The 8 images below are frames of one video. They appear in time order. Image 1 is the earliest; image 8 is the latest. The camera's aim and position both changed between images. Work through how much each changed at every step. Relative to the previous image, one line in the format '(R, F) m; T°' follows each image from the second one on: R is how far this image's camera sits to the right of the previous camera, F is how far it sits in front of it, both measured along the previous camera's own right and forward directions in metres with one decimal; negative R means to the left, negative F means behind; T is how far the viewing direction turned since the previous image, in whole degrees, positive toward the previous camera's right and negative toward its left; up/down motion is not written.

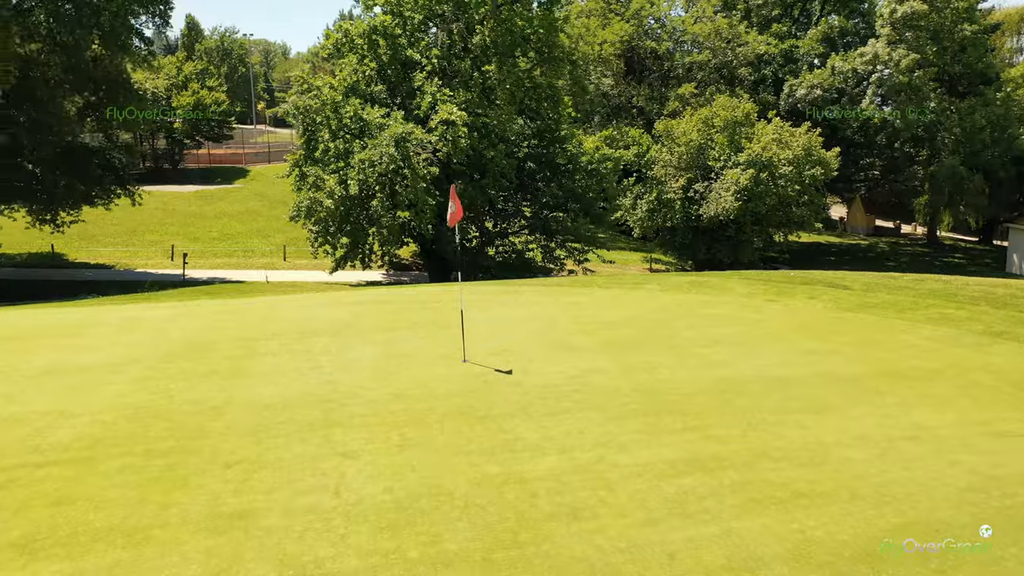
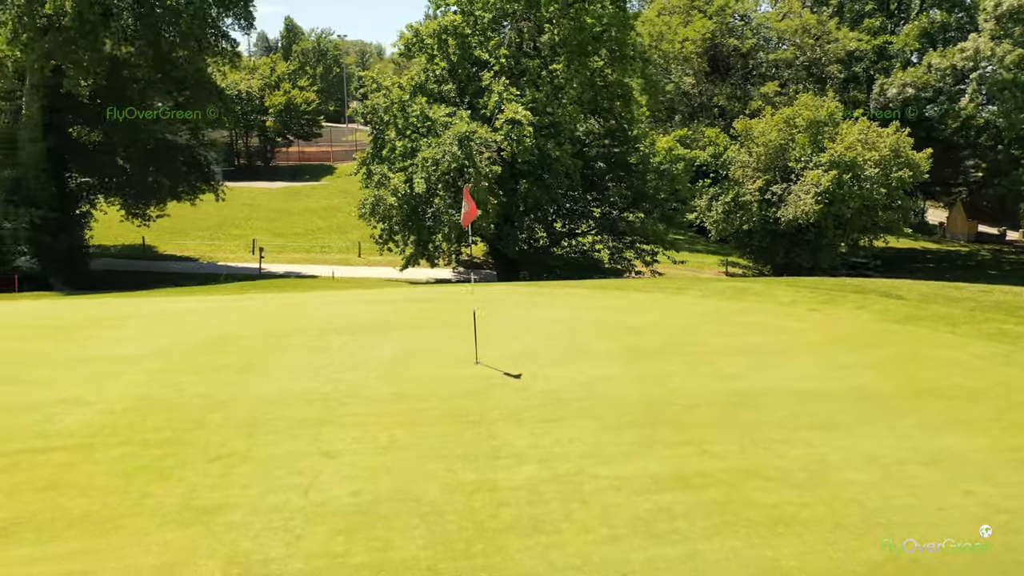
(+1.0, +0.2) m; -6°
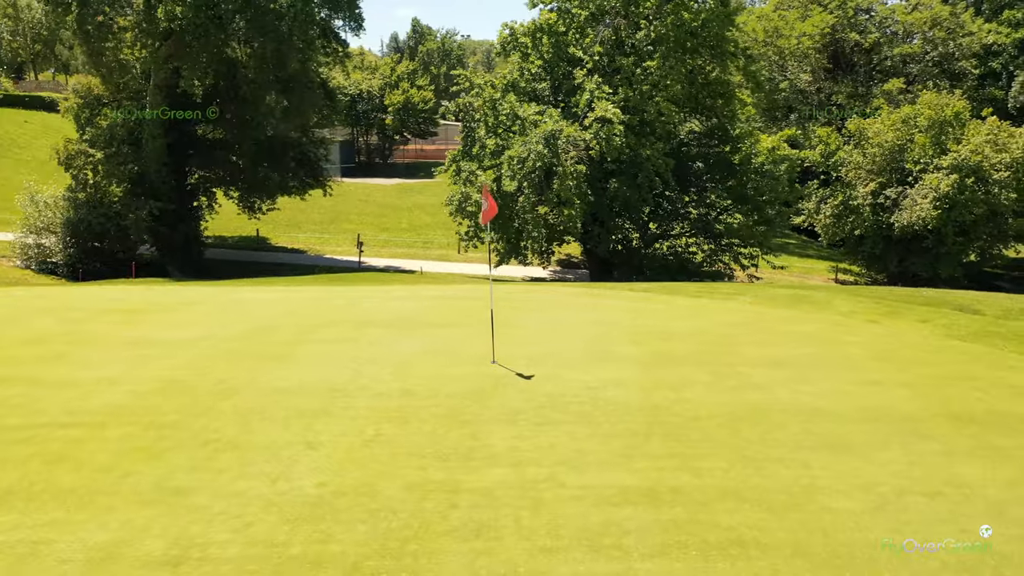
(+1.3, +0.2) m; -8°
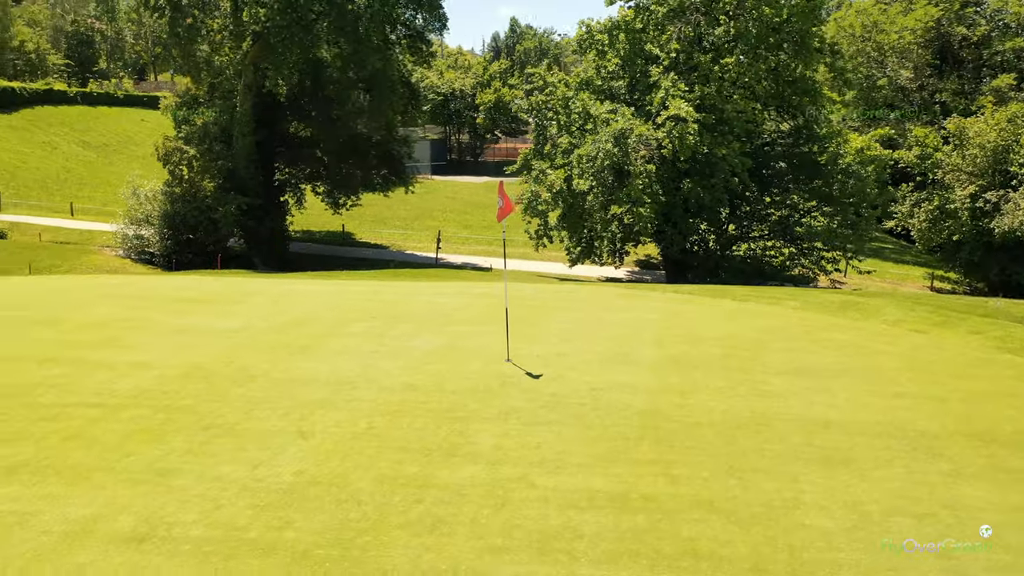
(+1.0, +0.1) m; -7°
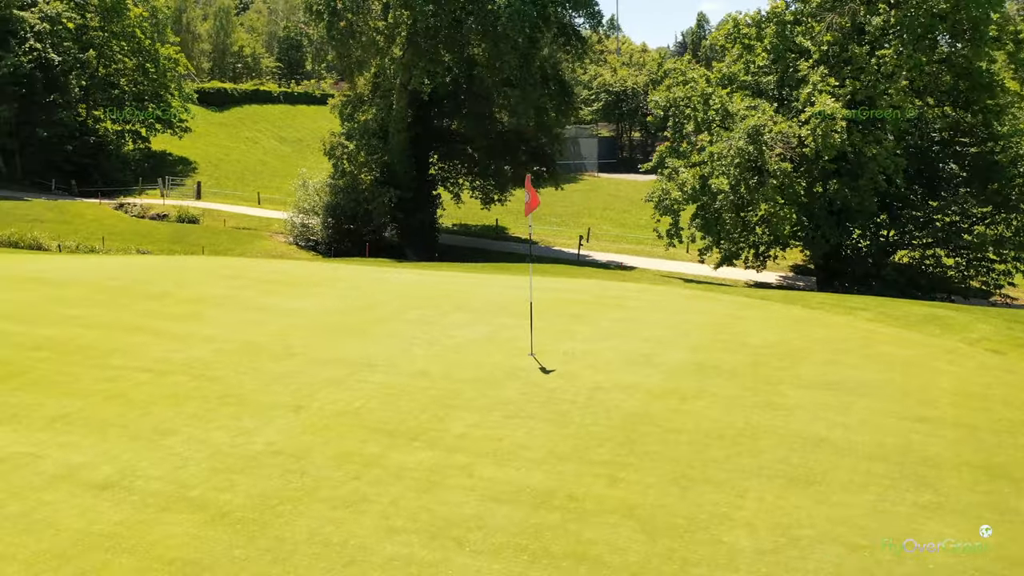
(+2.0, +0.2) m; -13°
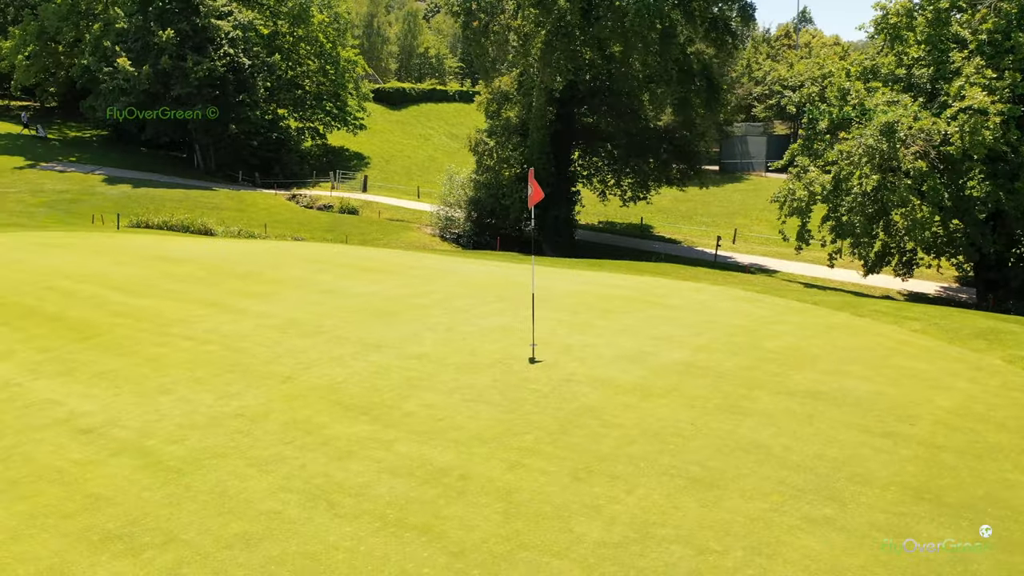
(+2.3, 0.0) m; -13°
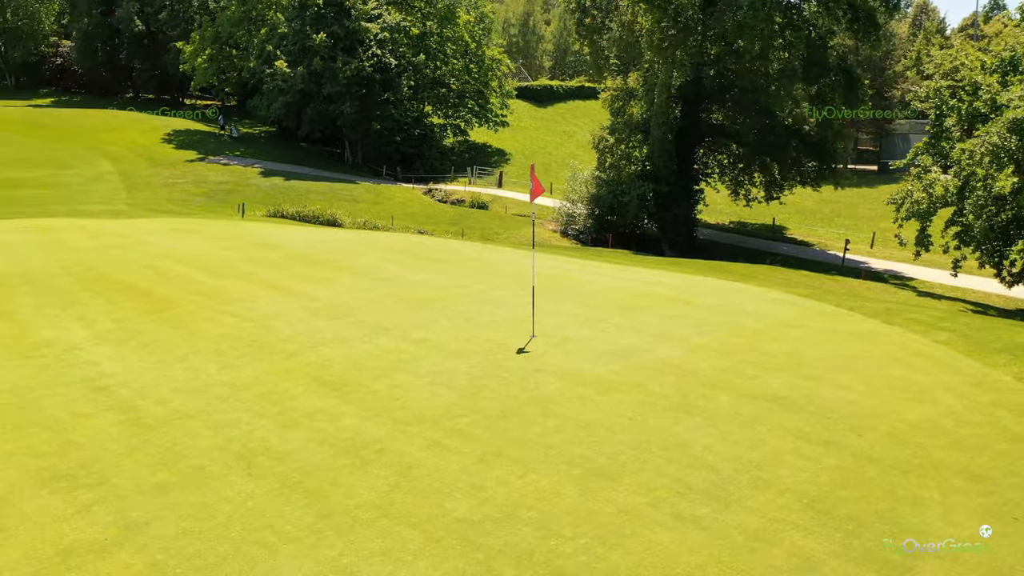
(+2.1, -0.1) m; -11°
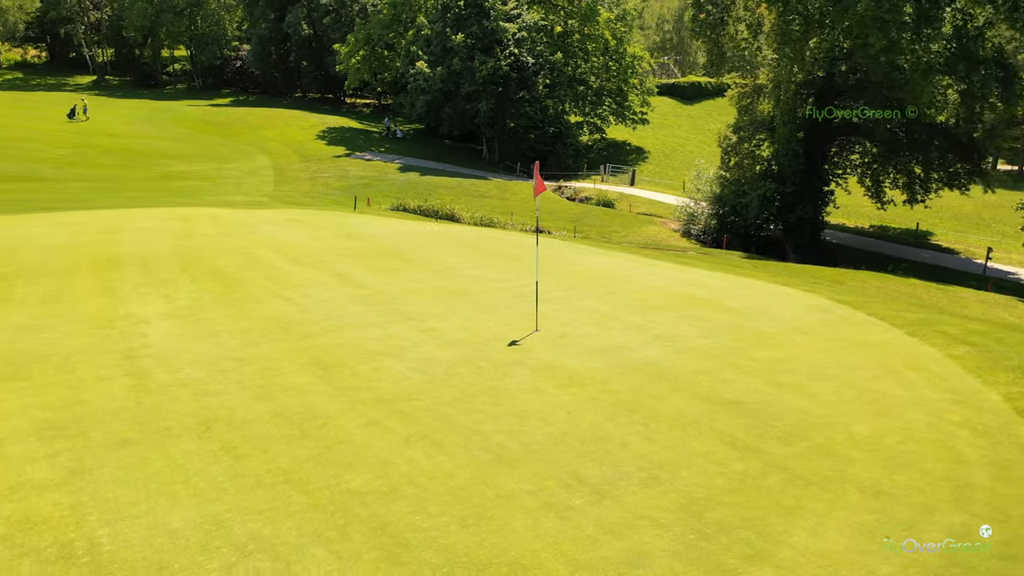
(+2.1, -0.1) m; -11°
